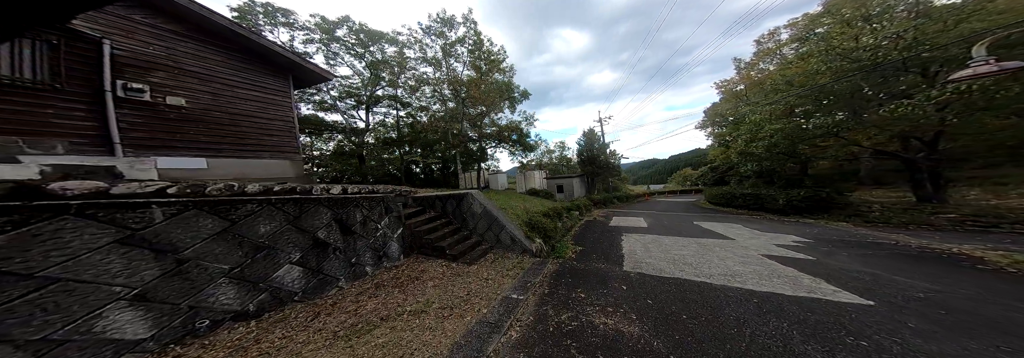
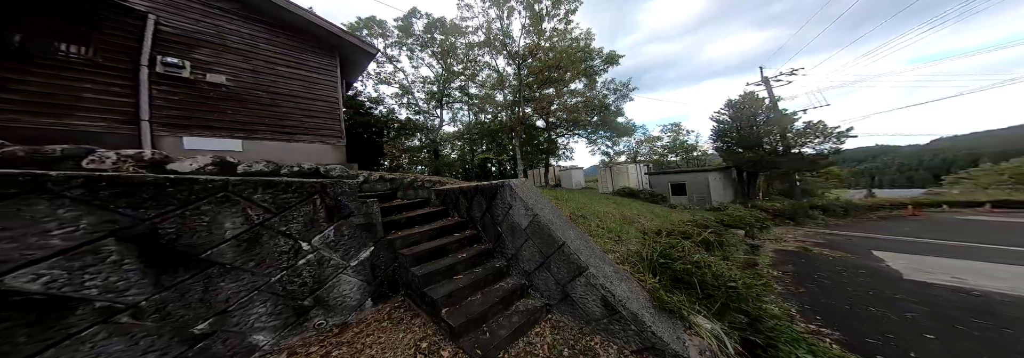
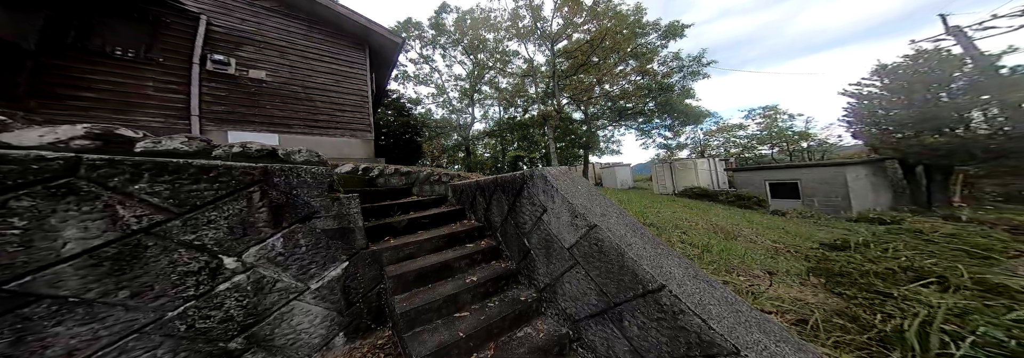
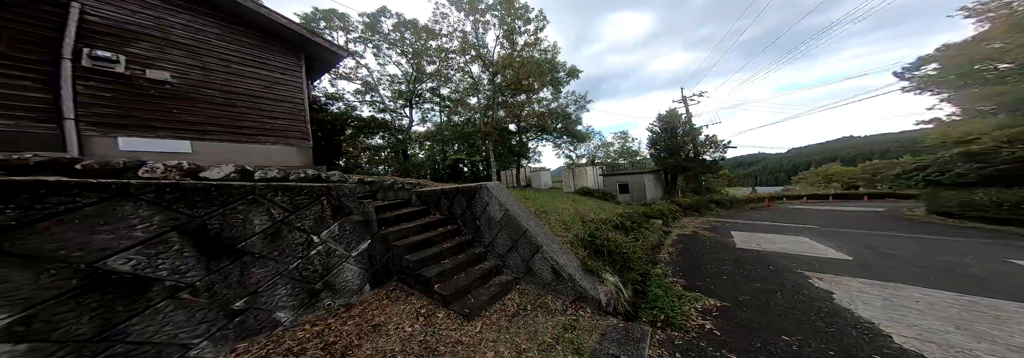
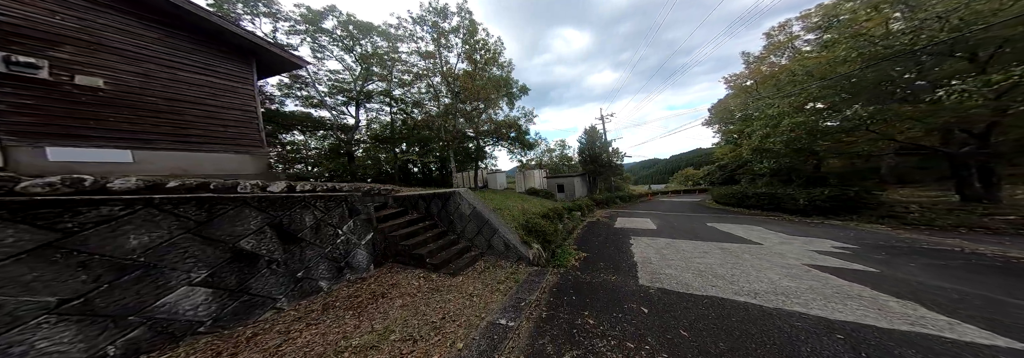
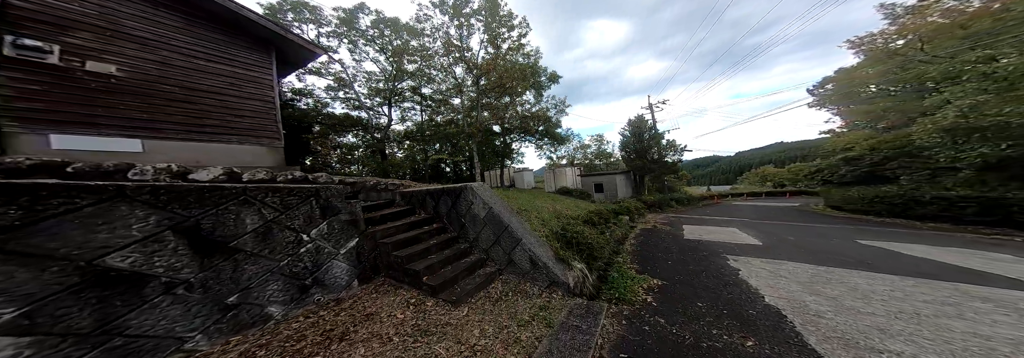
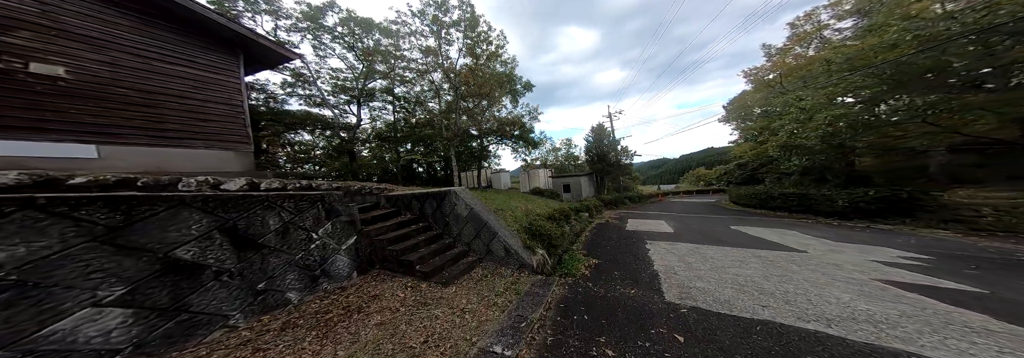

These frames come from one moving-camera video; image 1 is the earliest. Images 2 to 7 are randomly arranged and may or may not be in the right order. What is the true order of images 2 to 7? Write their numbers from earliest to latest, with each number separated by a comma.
5, 7, 6, 4, 2, 3
